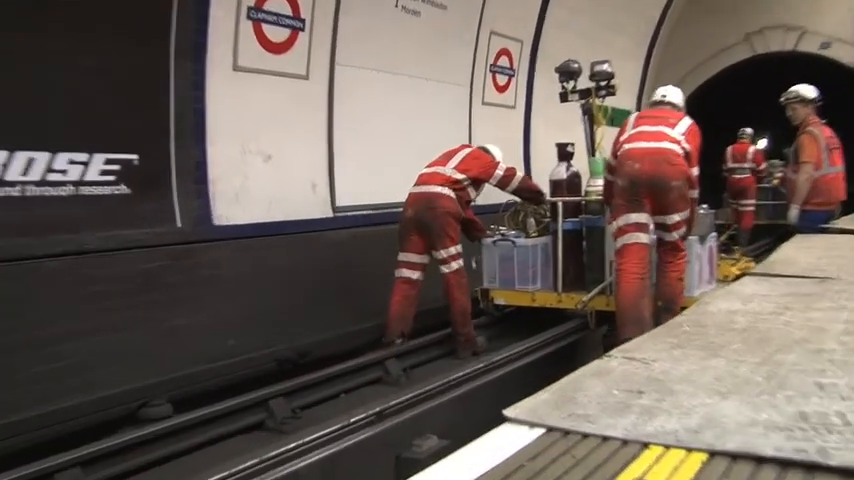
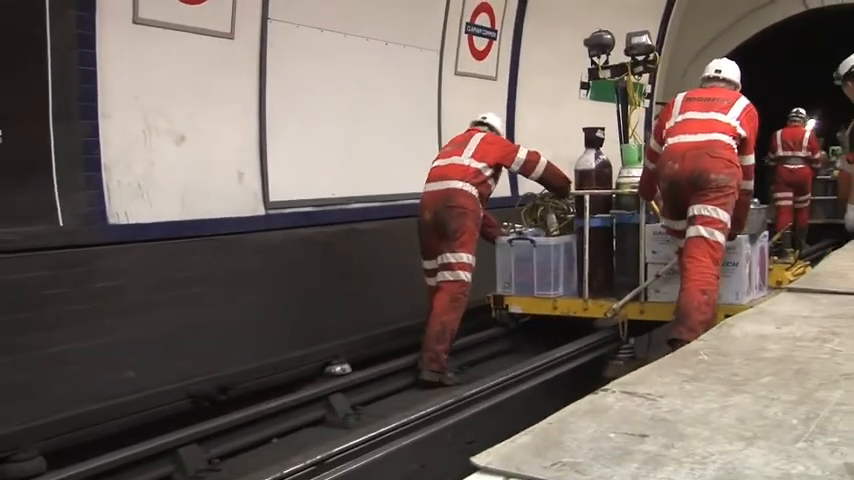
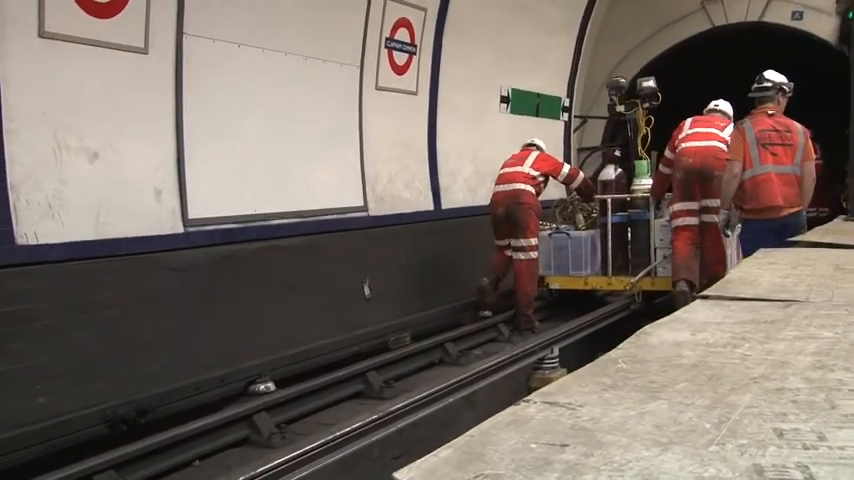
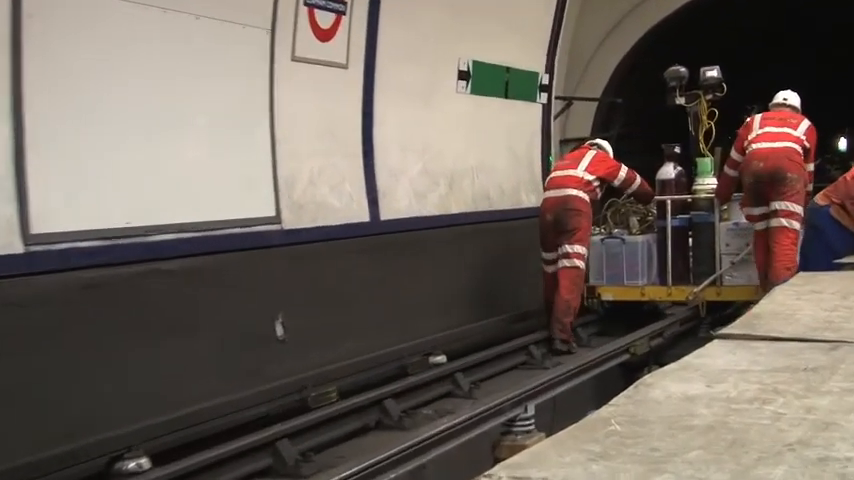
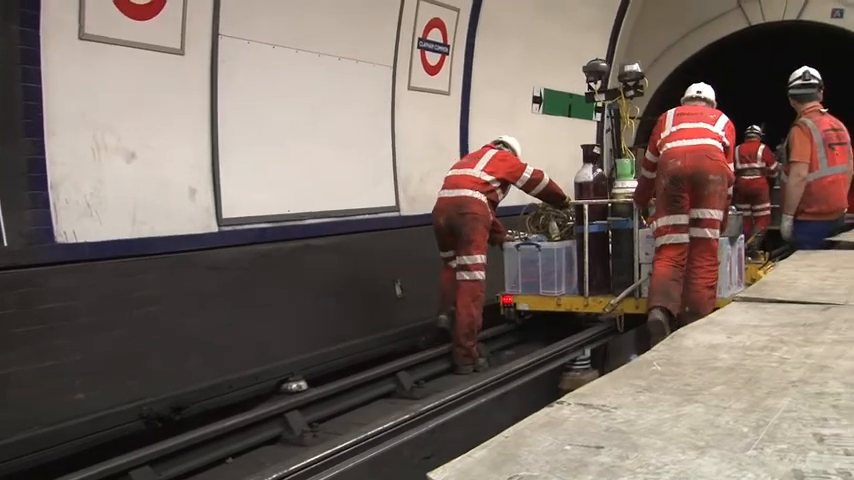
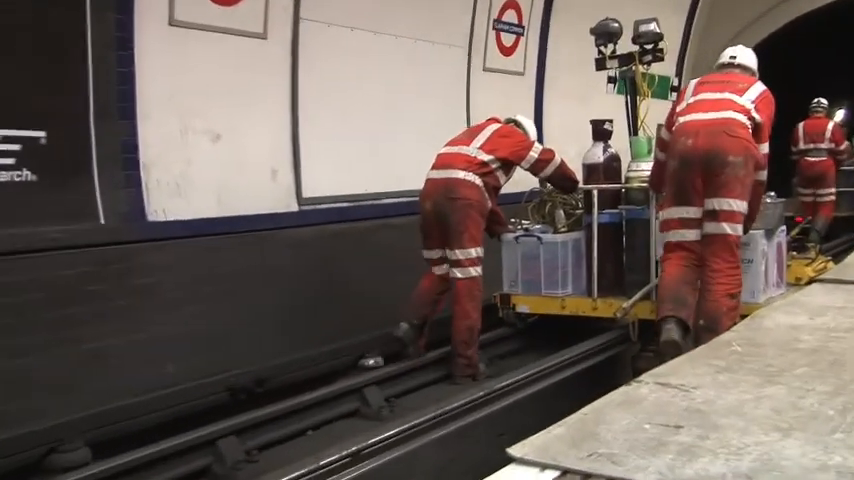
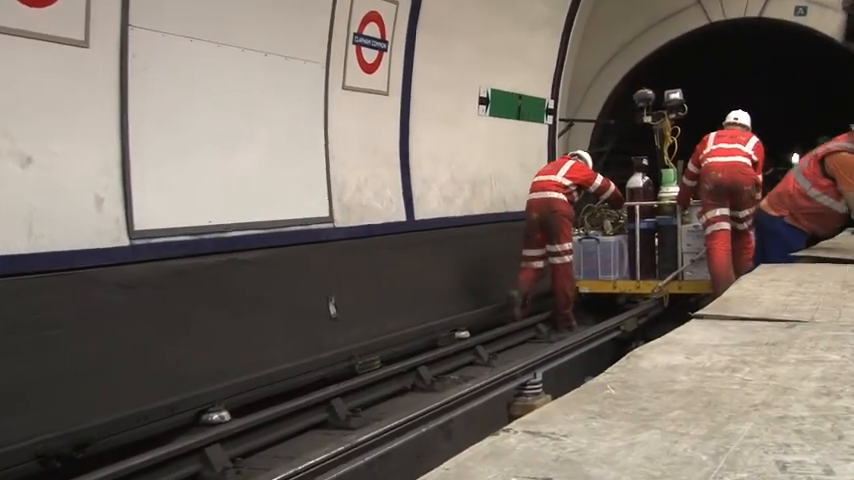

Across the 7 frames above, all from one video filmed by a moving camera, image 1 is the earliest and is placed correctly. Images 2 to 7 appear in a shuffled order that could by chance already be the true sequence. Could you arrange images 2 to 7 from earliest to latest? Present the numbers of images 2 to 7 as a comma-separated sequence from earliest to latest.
6, 2, 5, 3, 7, 4
